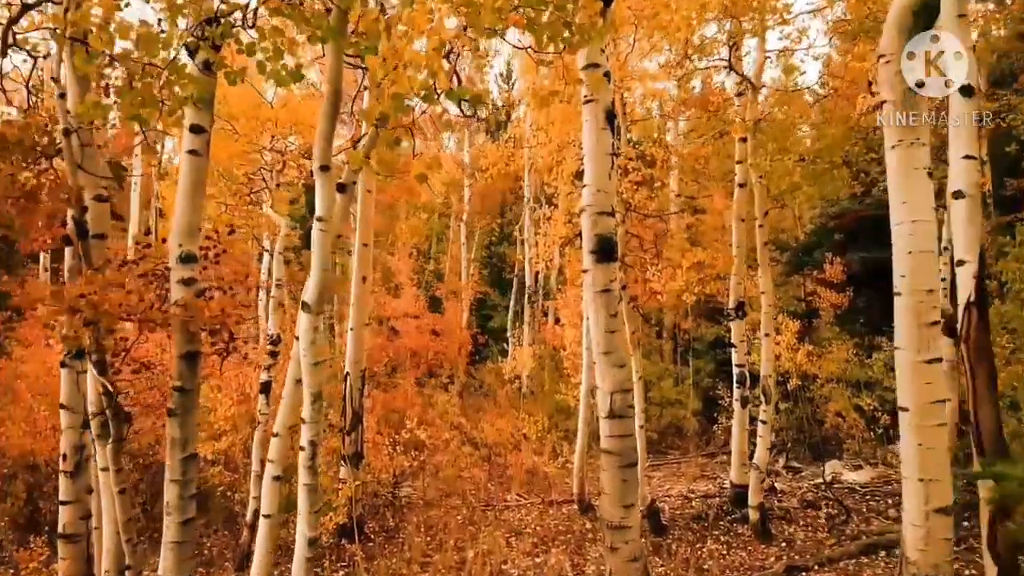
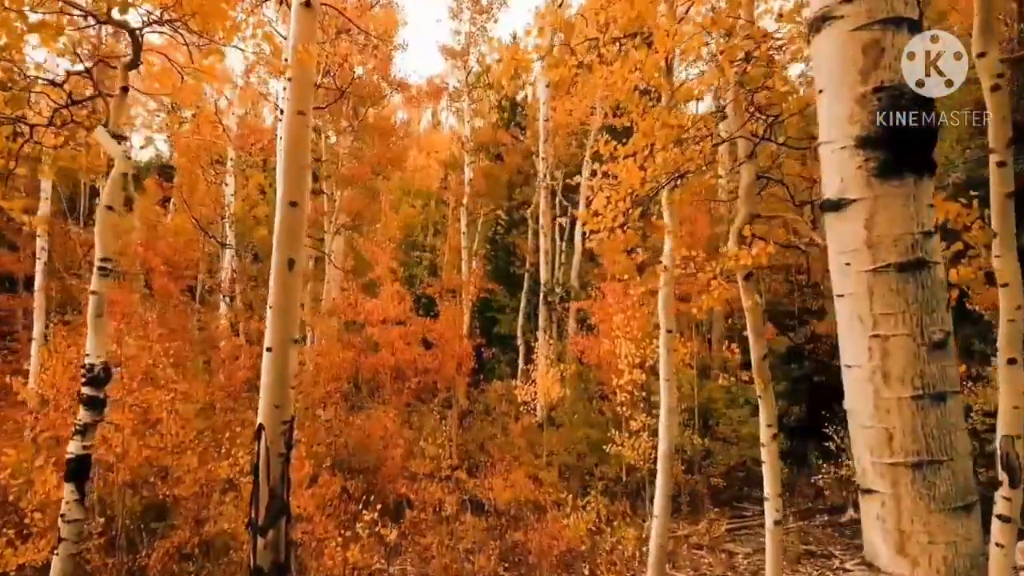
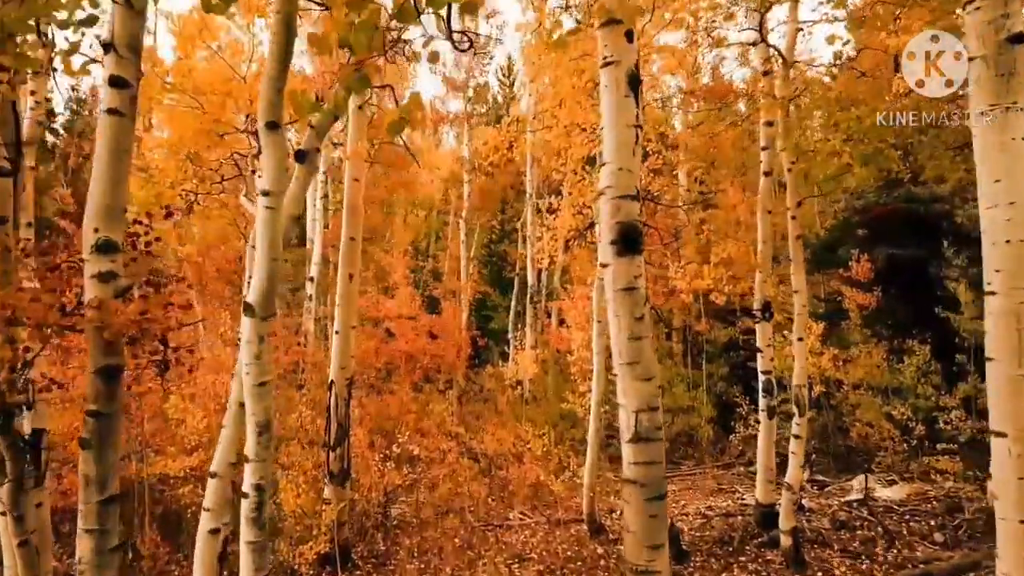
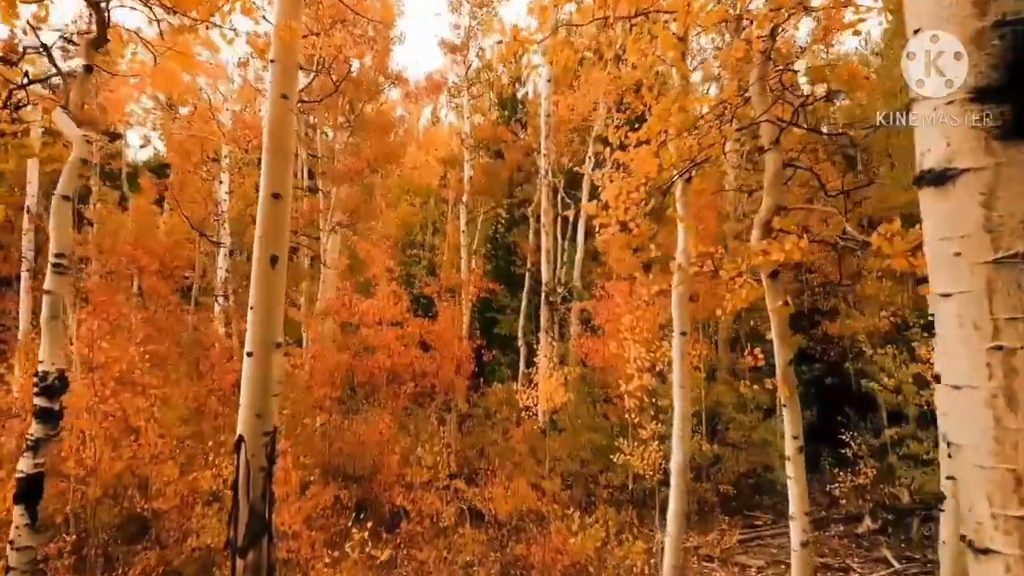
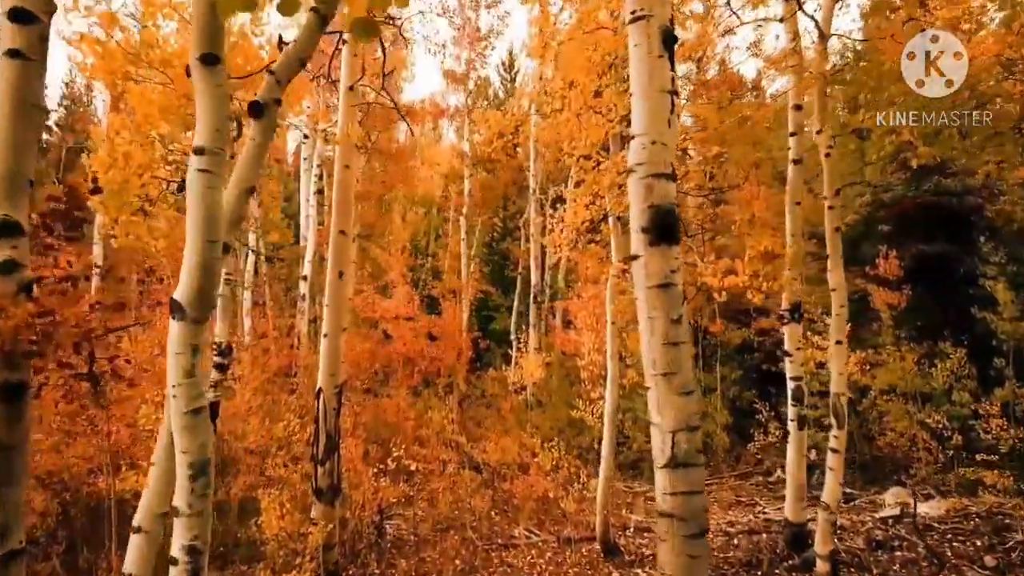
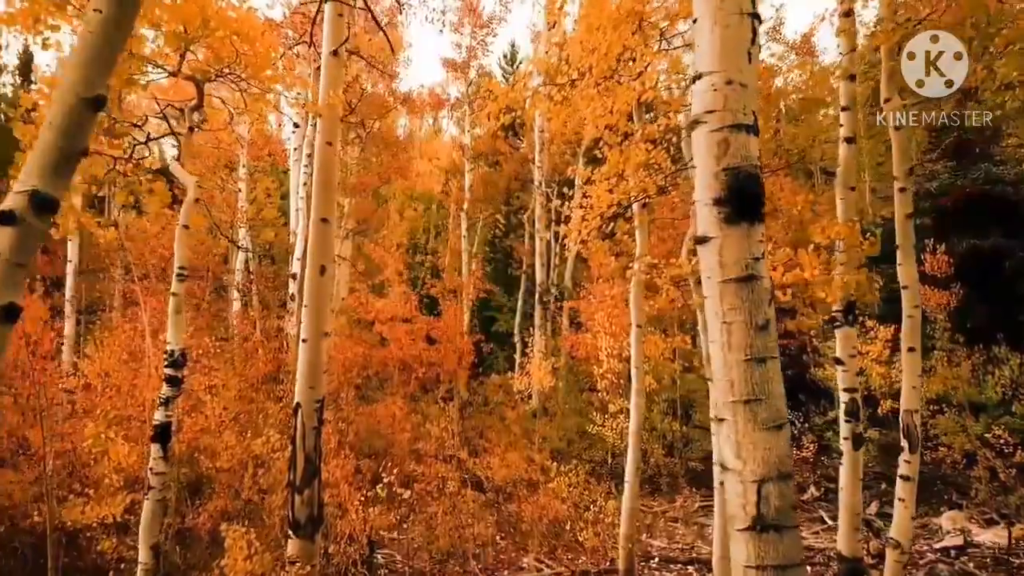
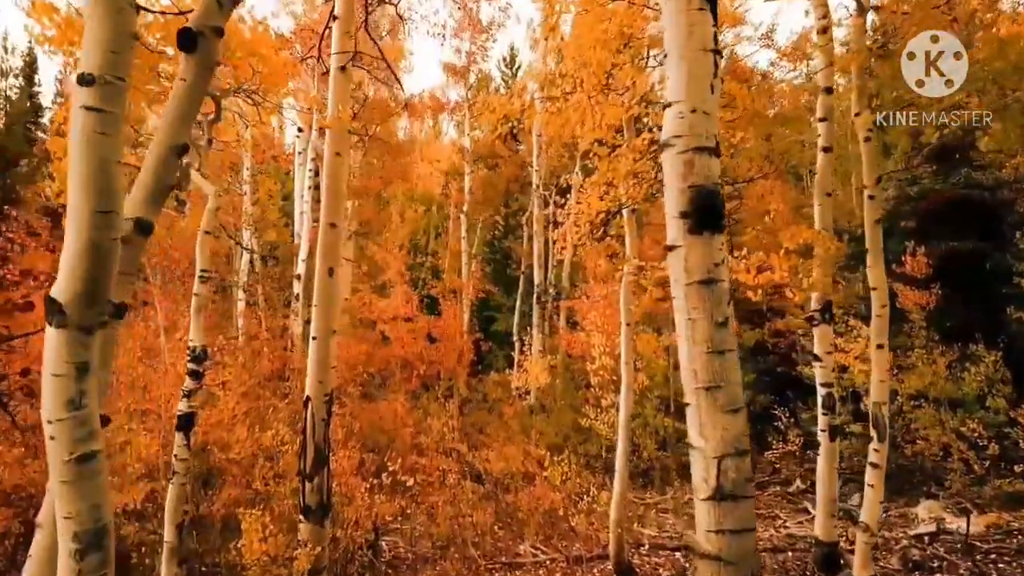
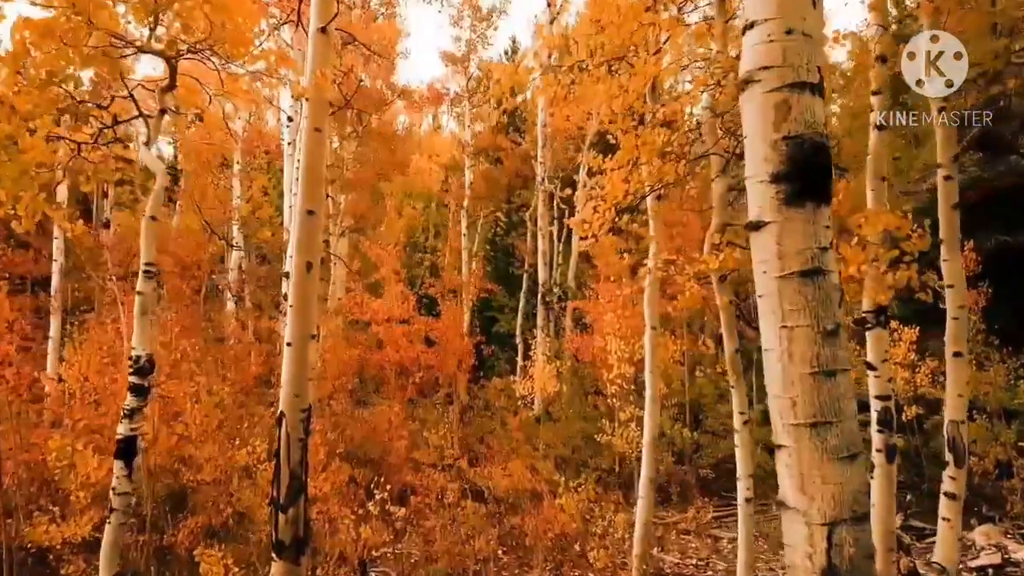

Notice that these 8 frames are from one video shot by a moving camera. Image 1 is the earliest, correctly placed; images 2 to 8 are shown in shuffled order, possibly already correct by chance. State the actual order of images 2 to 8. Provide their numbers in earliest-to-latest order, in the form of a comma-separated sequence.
3, 5, 7, 6, 8, 2, 4
